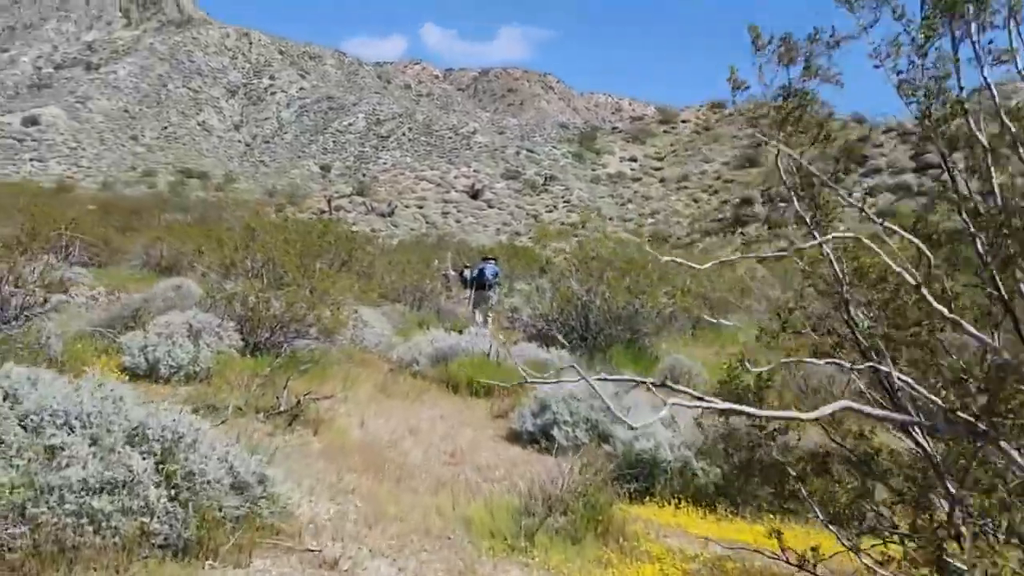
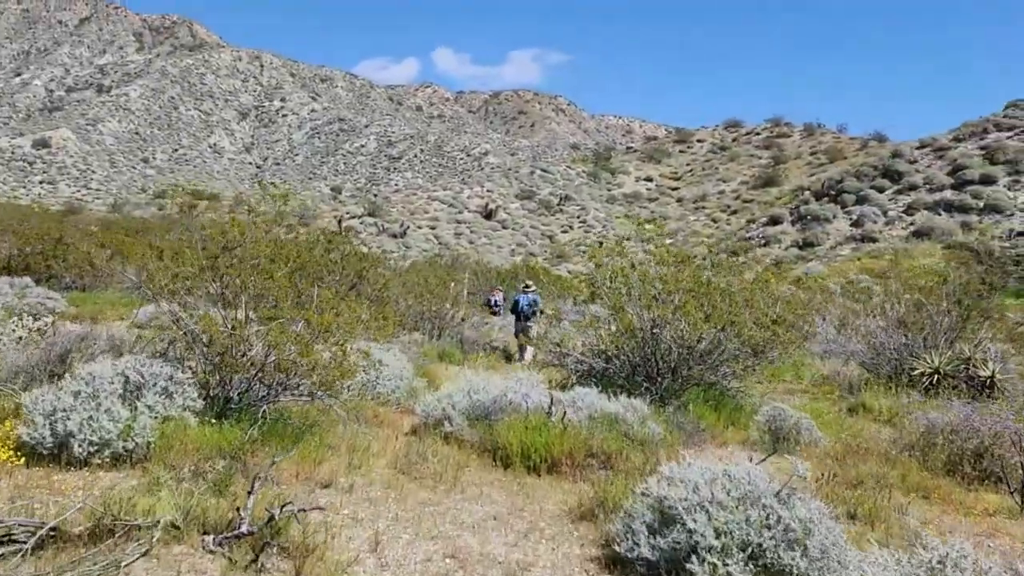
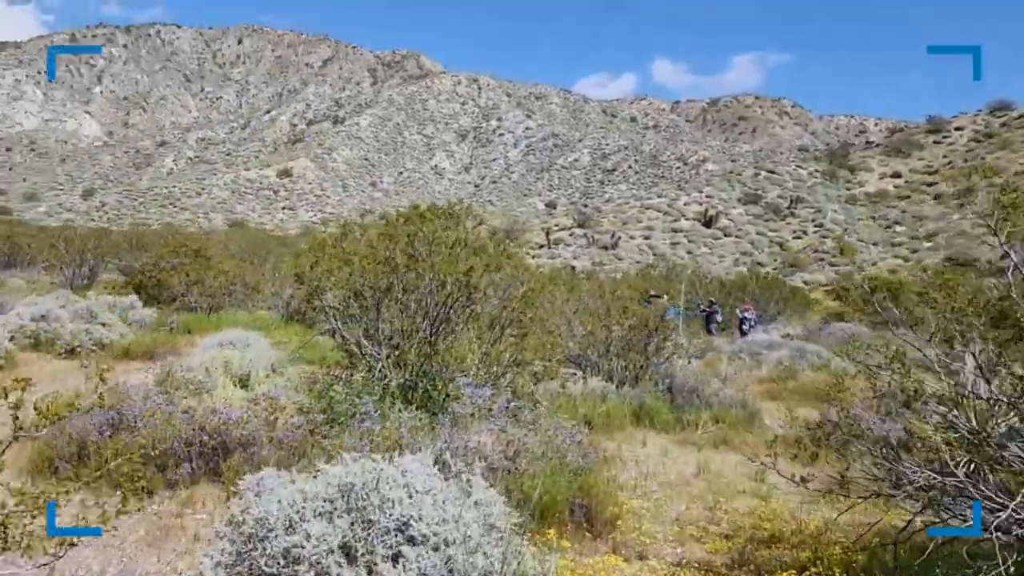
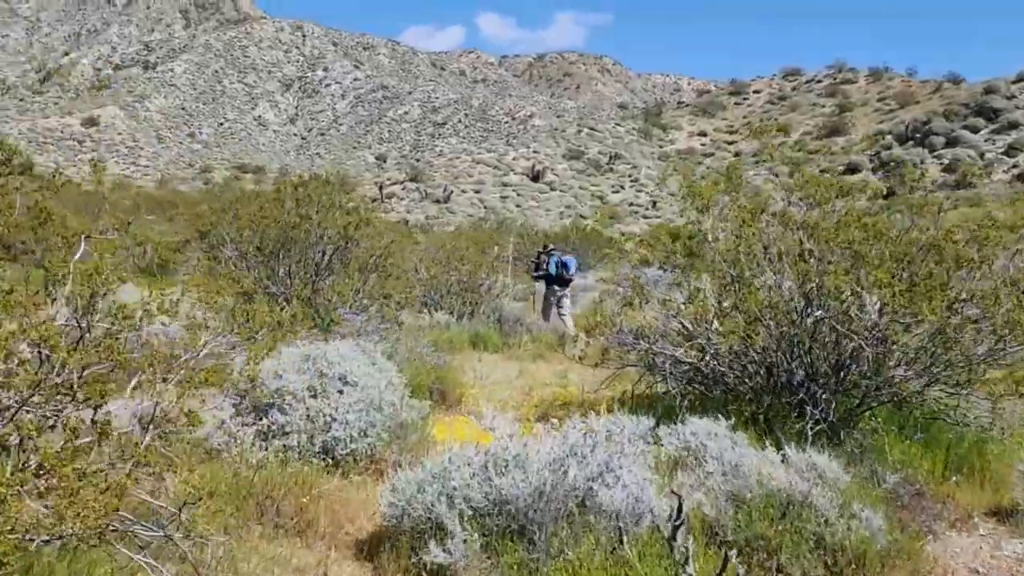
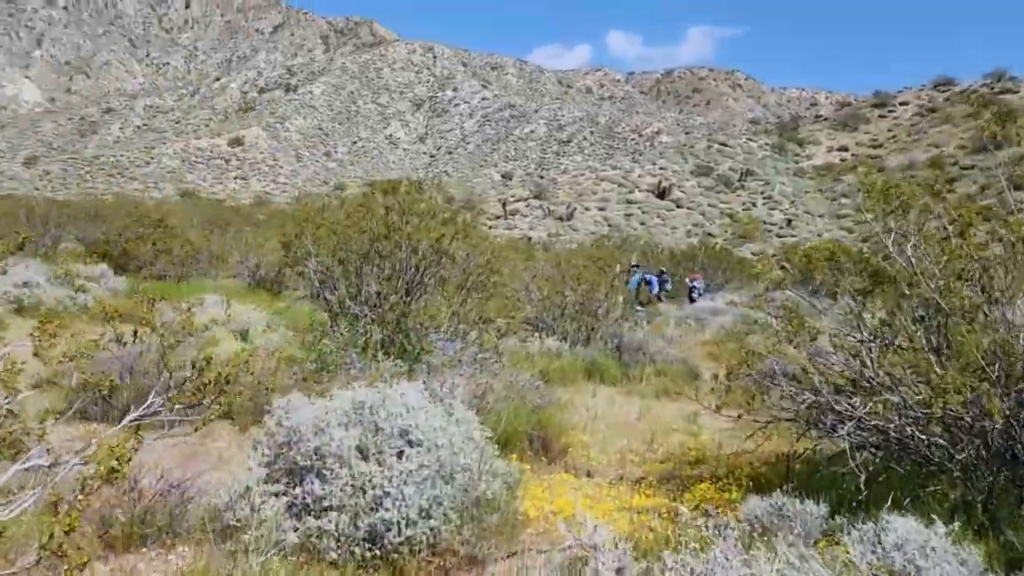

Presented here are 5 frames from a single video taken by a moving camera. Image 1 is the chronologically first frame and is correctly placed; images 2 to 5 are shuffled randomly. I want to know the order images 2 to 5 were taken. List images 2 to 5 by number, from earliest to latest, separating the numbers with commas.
2, 4, 5, 3
